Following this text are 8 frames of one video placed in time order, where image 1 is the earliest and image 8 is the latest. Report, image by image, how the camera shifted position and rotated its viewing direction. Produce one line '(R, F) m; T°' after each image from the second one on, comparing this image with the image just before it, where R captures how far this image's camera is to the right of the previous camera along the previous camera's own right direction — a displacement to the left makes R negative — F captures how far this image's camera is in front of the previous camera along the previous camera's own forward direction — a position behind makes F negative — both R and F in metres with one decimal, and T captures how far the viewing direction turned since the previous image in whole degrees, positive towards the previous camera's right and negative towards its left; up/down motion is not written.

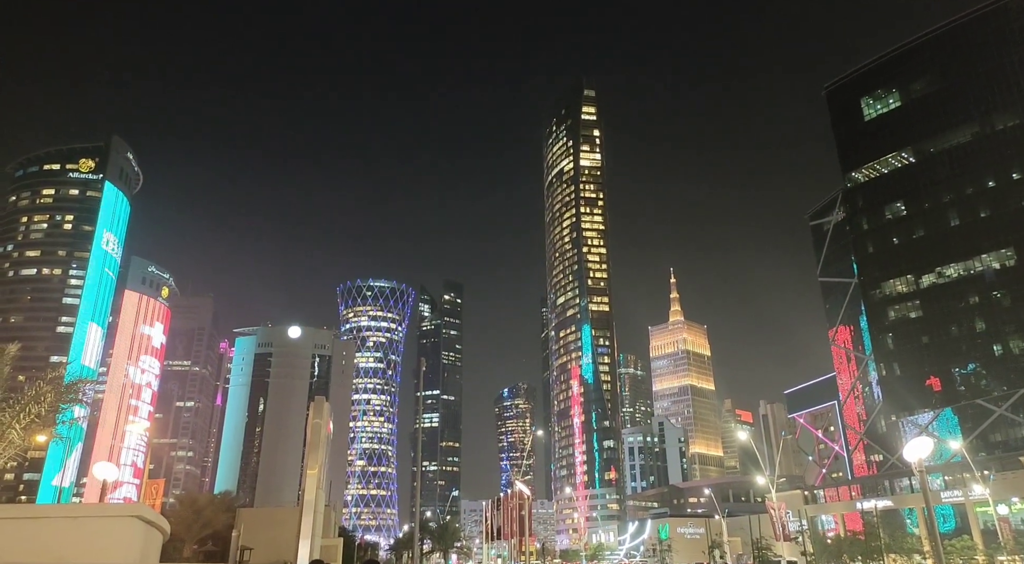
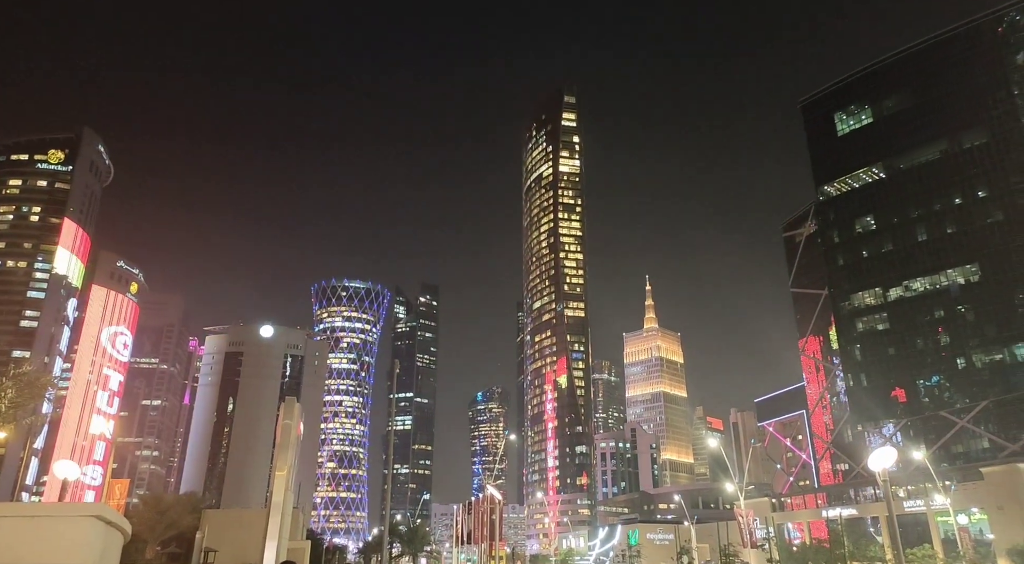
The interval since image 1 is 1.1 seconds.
(+0.2, -0.2) m; +2°
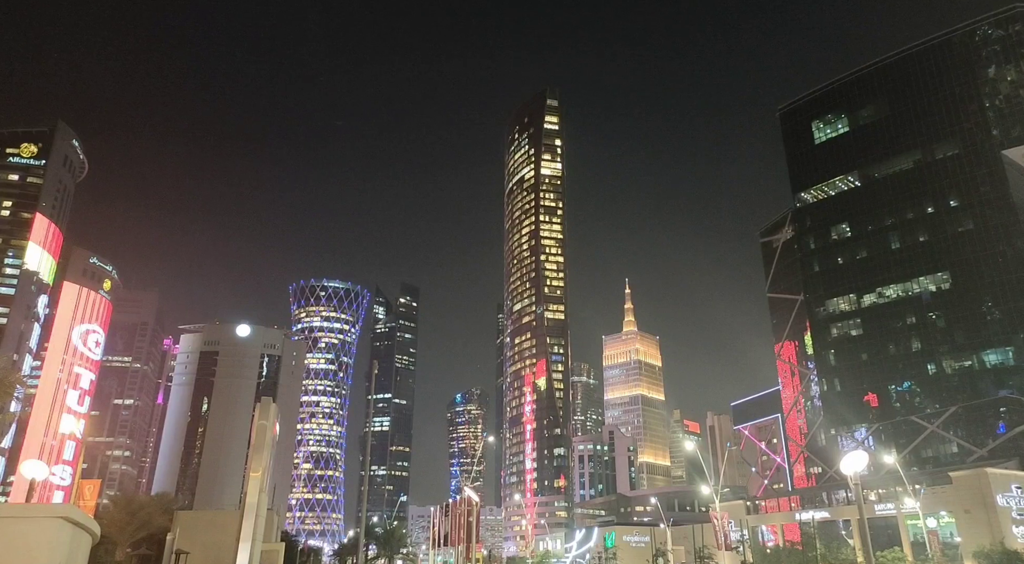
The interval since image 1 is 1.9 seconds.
(+0.2, -0.2) m; +2°
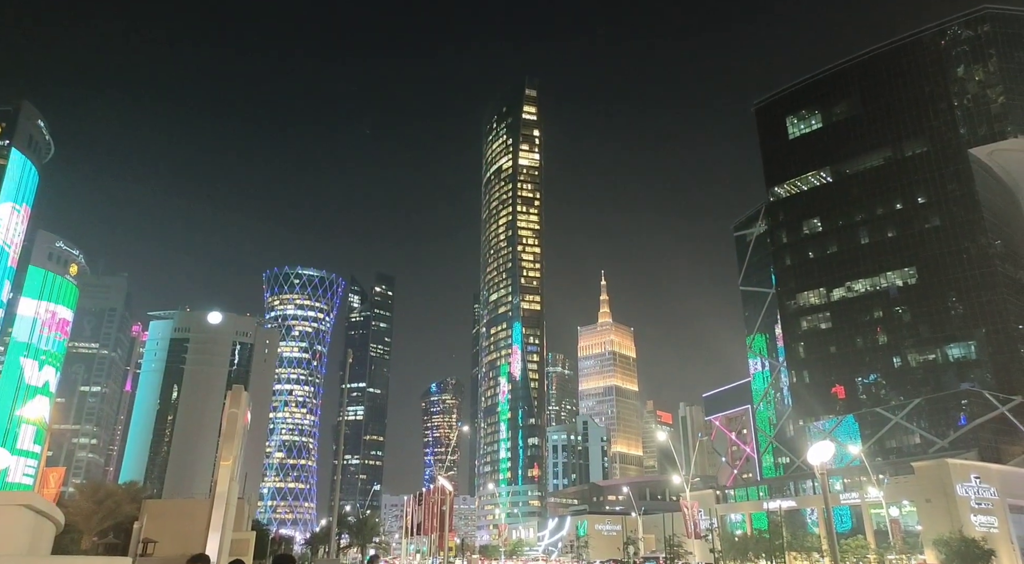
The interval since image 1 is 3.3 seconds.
(+0.2, -0.2) m; +2°
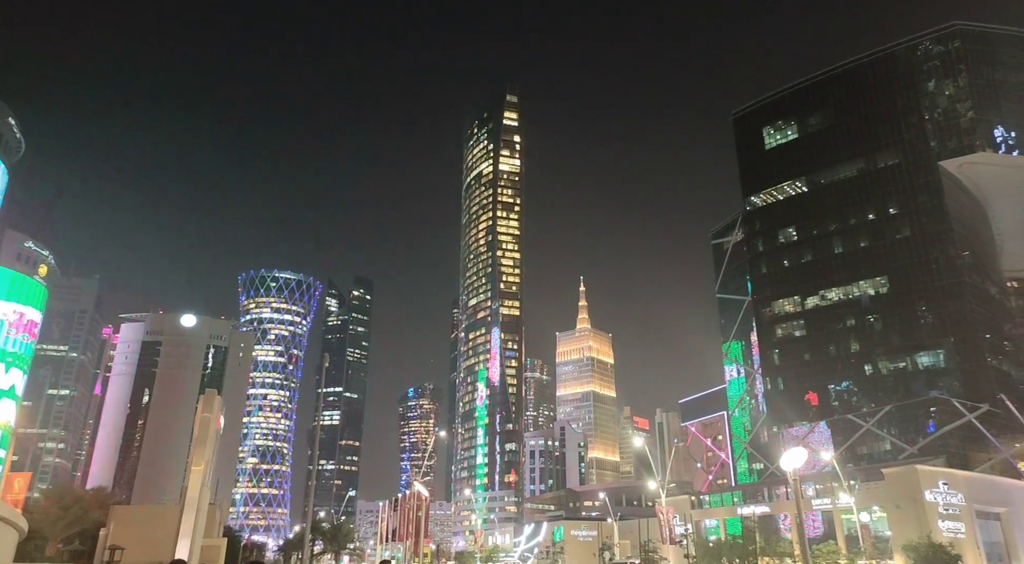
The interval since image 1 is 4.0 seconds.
(+0.2, -0.1) m; +2°
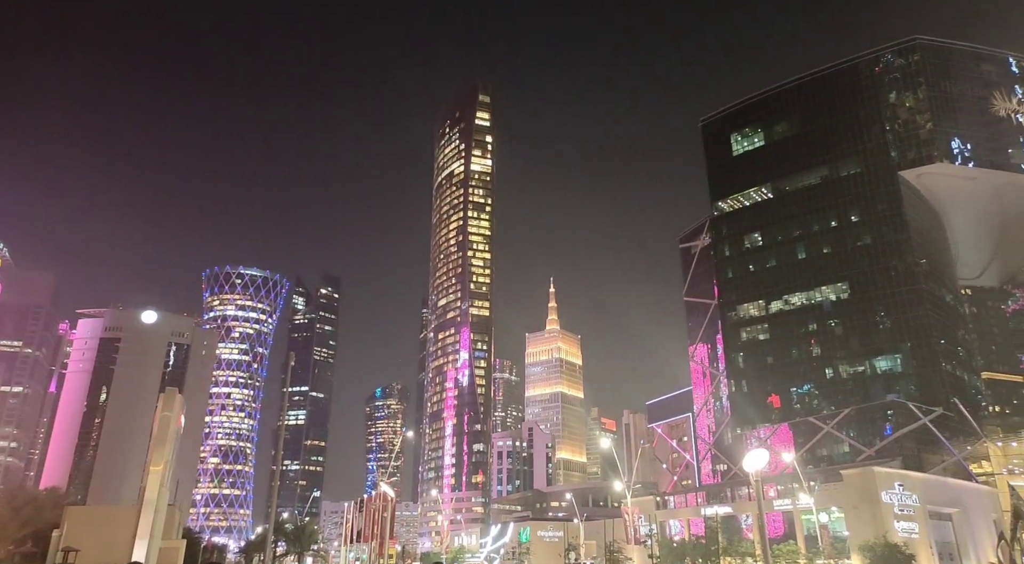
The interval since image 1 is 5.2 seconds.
(+0.3, -0.1) m; +2°
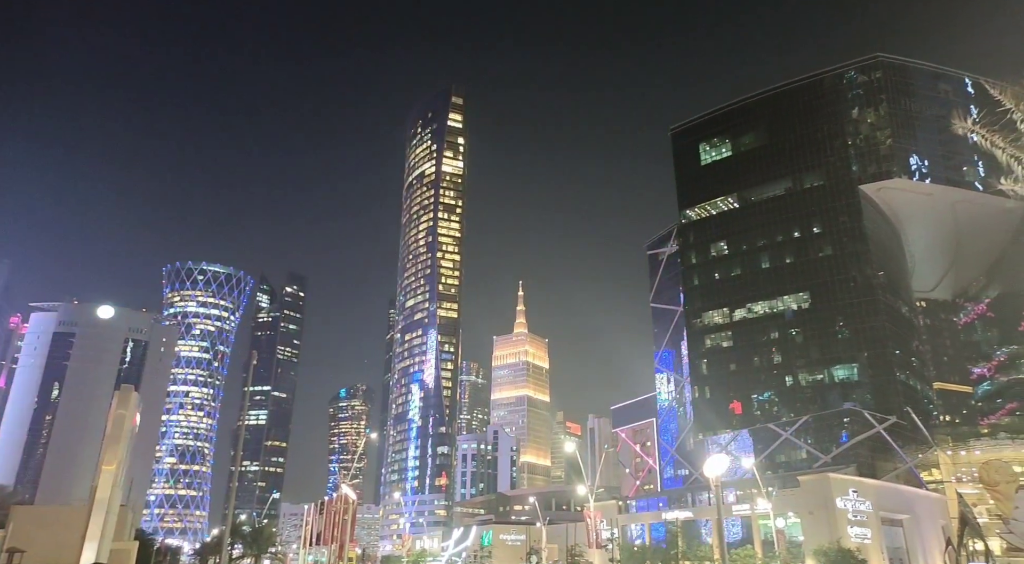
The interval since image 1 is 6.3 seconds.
(+0.3, 0.0) m; +2°
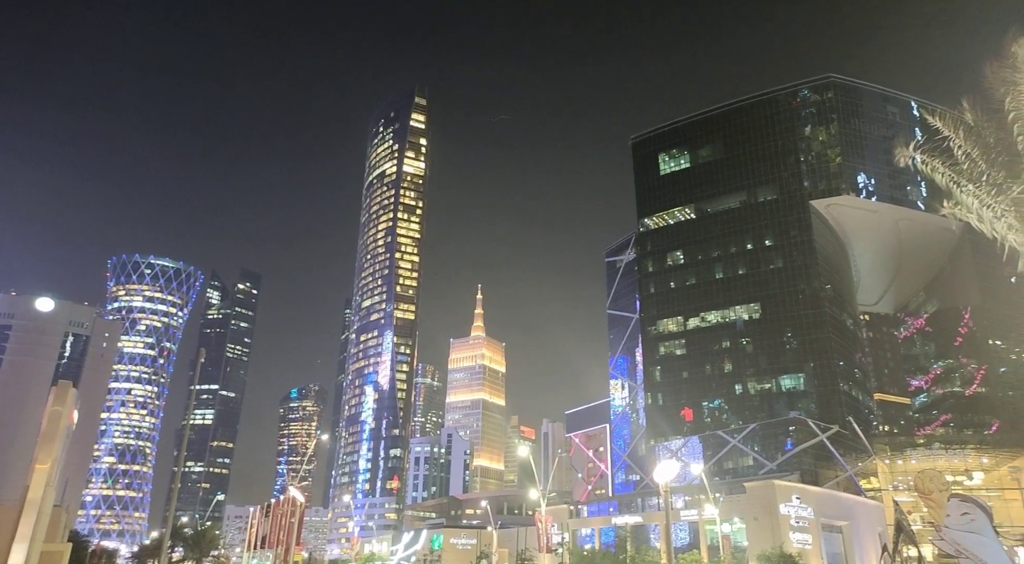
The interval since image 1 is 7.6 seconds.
(+0.4, +0.1) m; +3°
